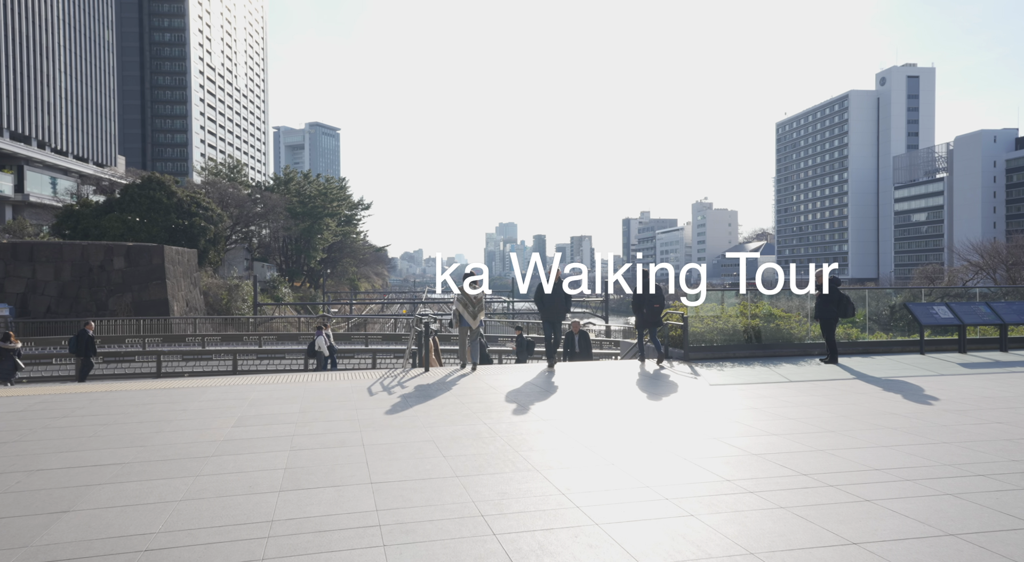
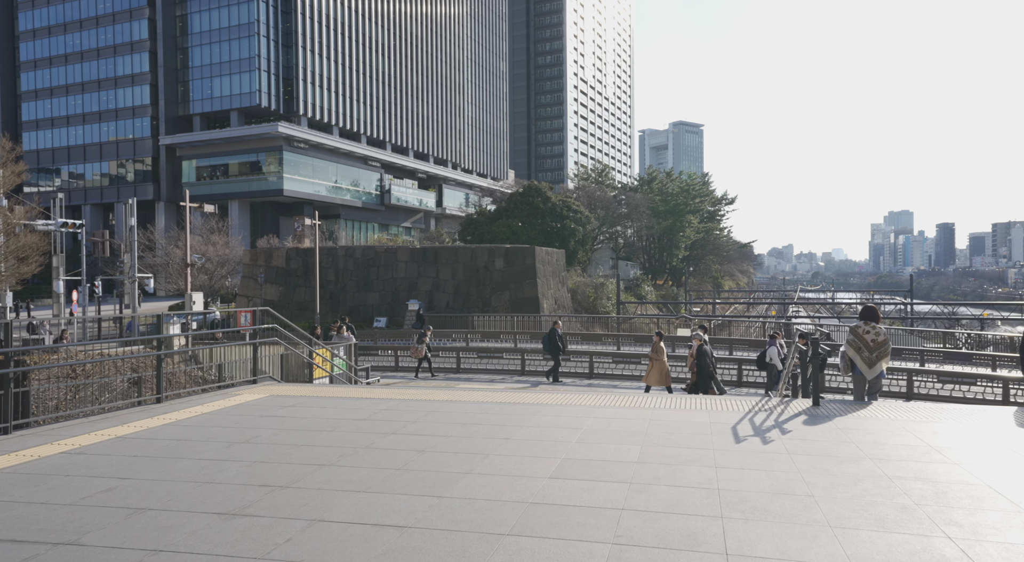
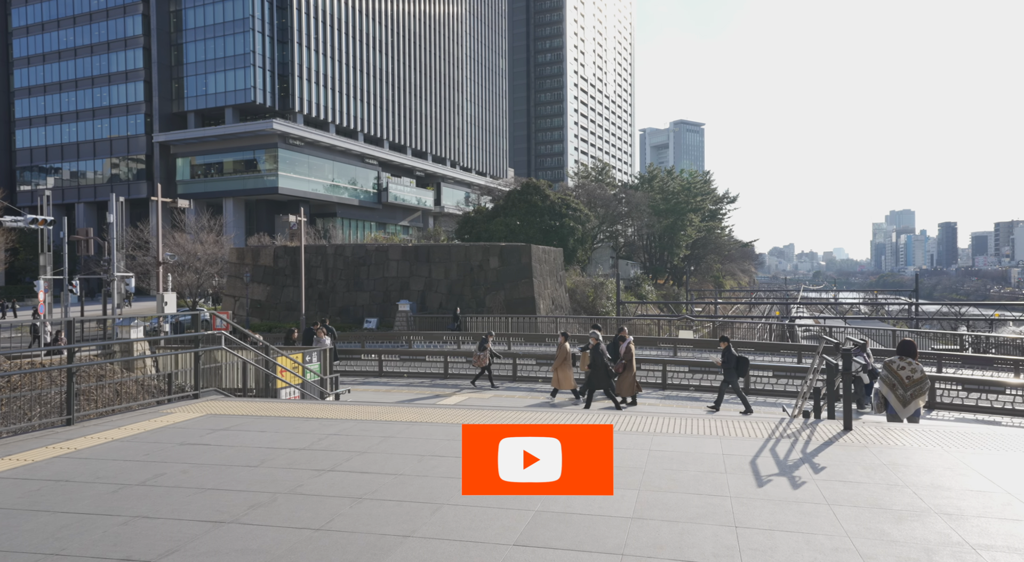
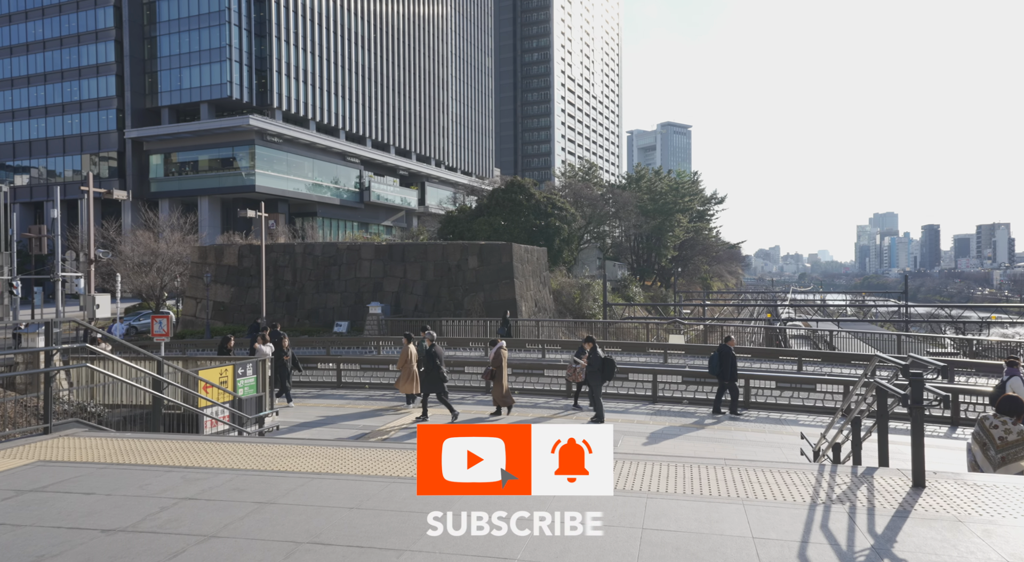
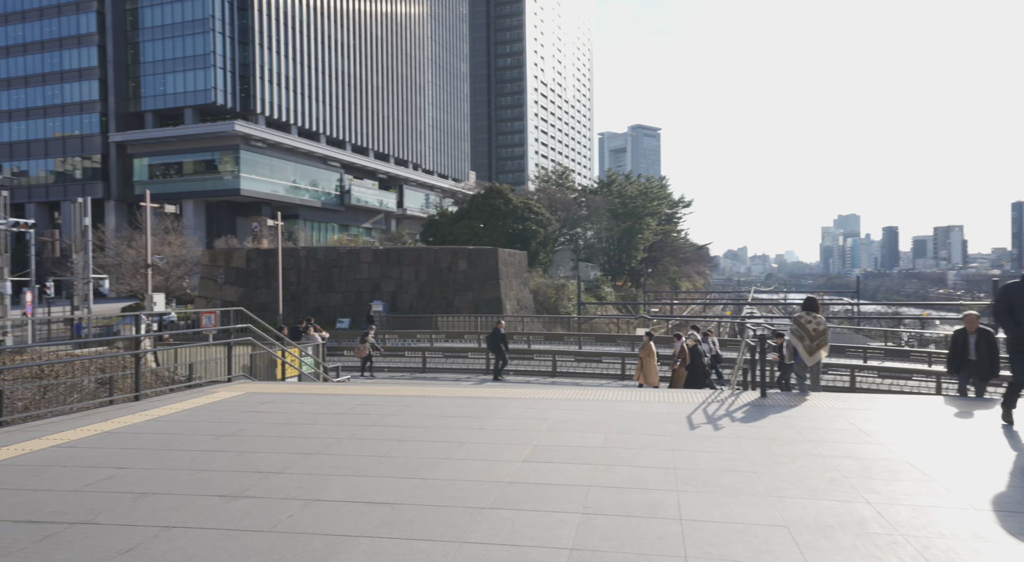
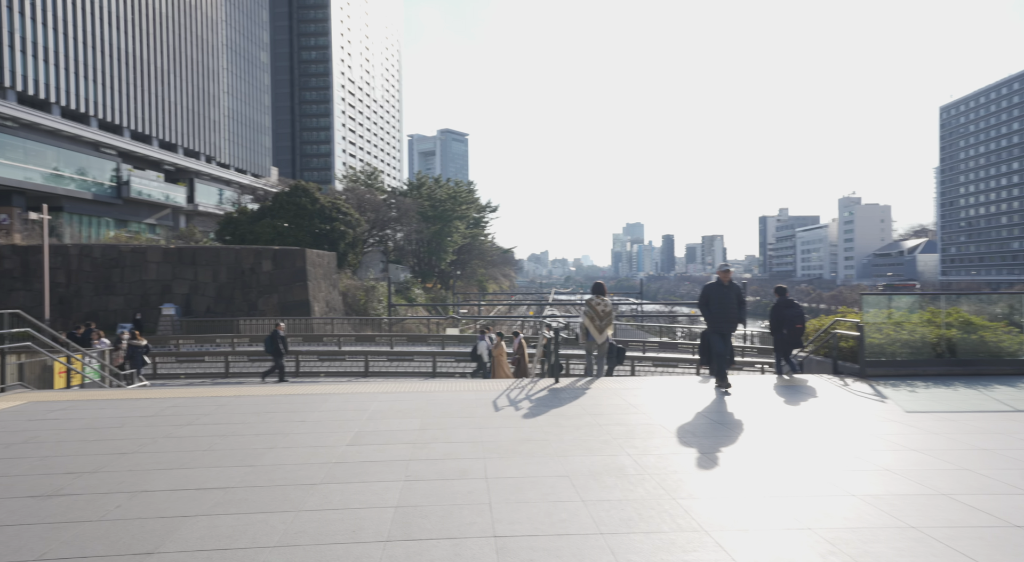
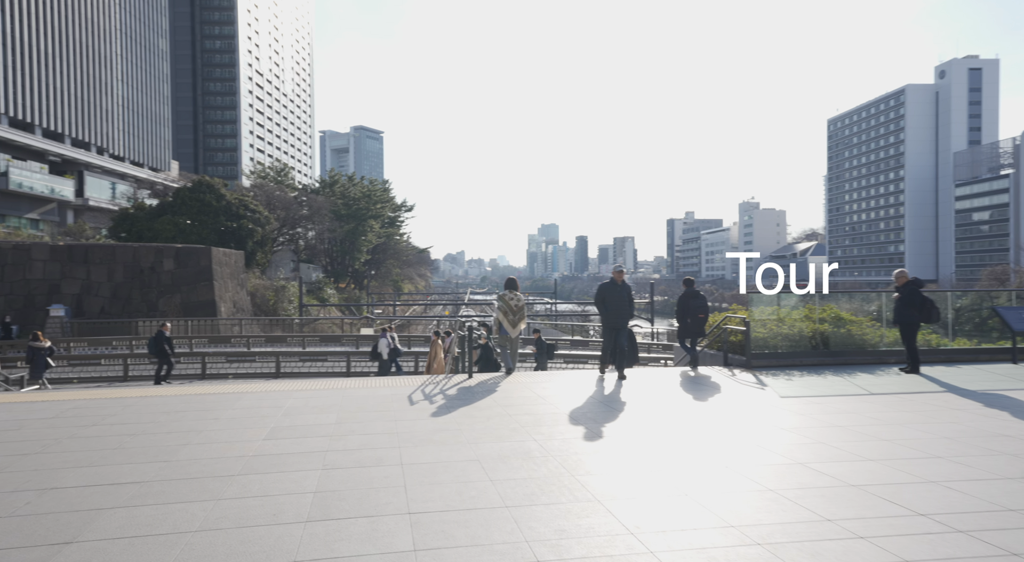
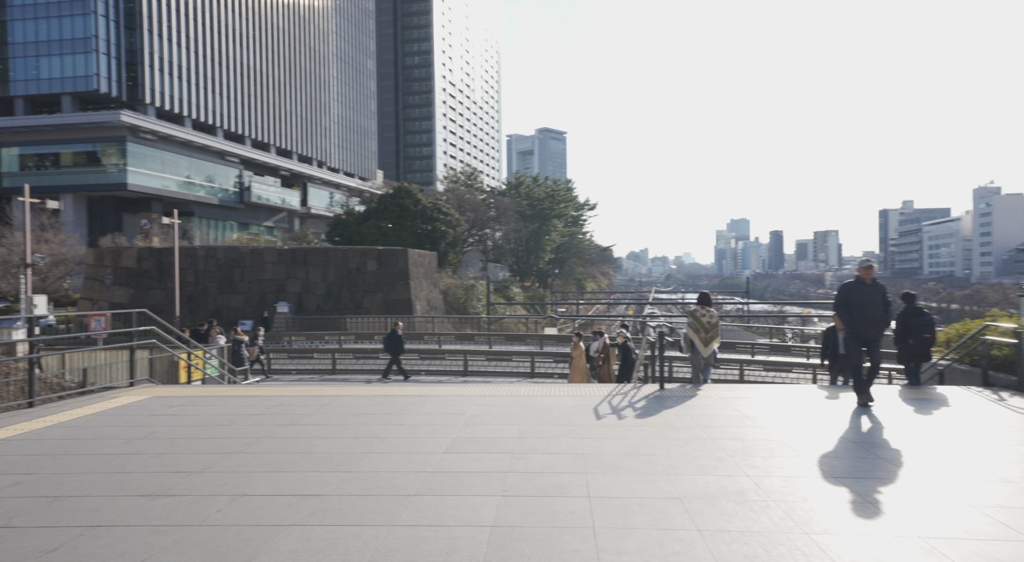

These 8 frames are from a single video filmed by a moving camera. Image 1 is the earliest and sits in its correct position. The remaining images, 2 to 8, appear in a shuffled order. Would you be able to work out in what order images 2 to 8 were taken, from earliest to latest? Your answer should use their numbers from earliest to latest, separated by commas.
7, 6, 8, 5, 2, 3, 4
